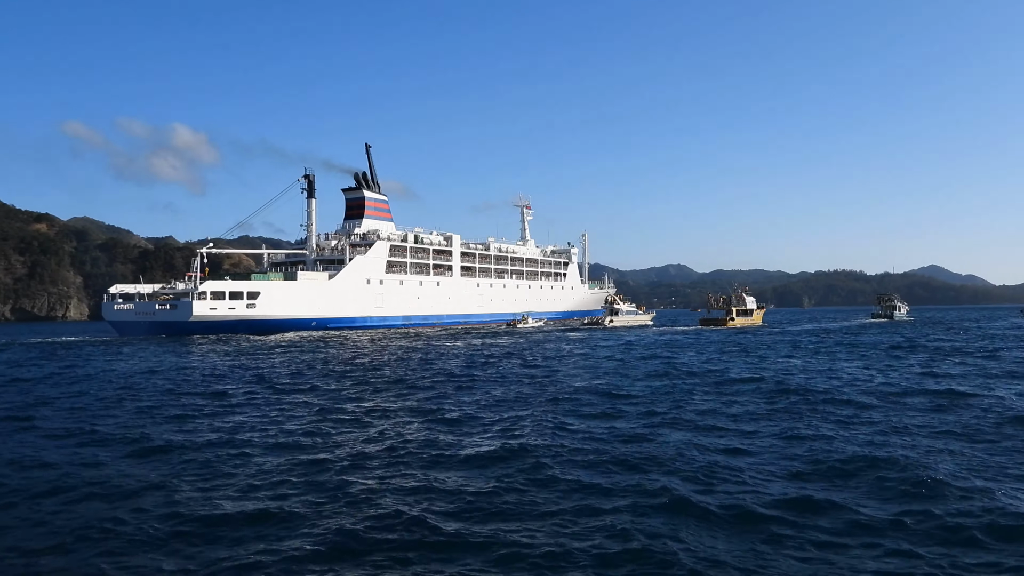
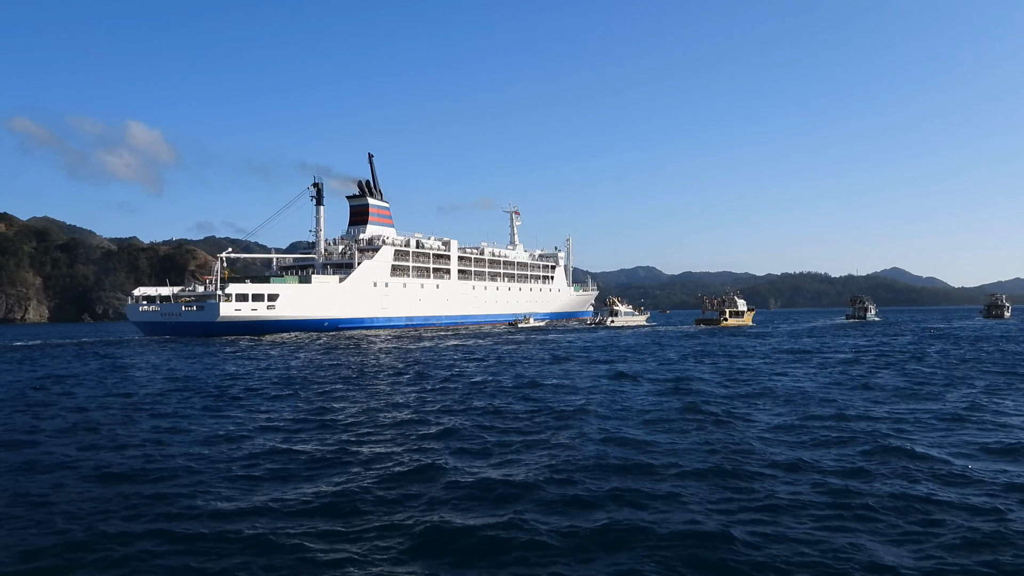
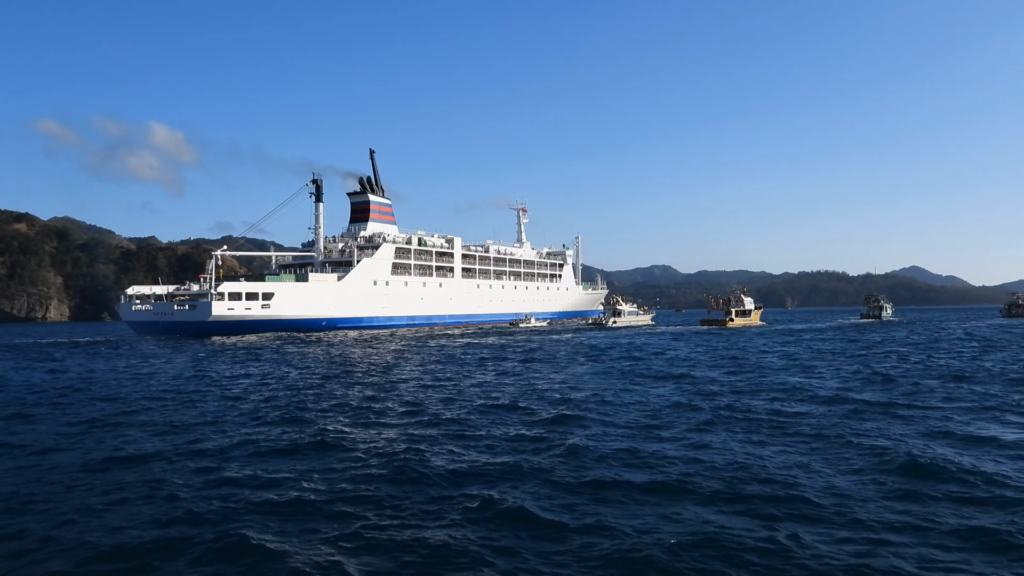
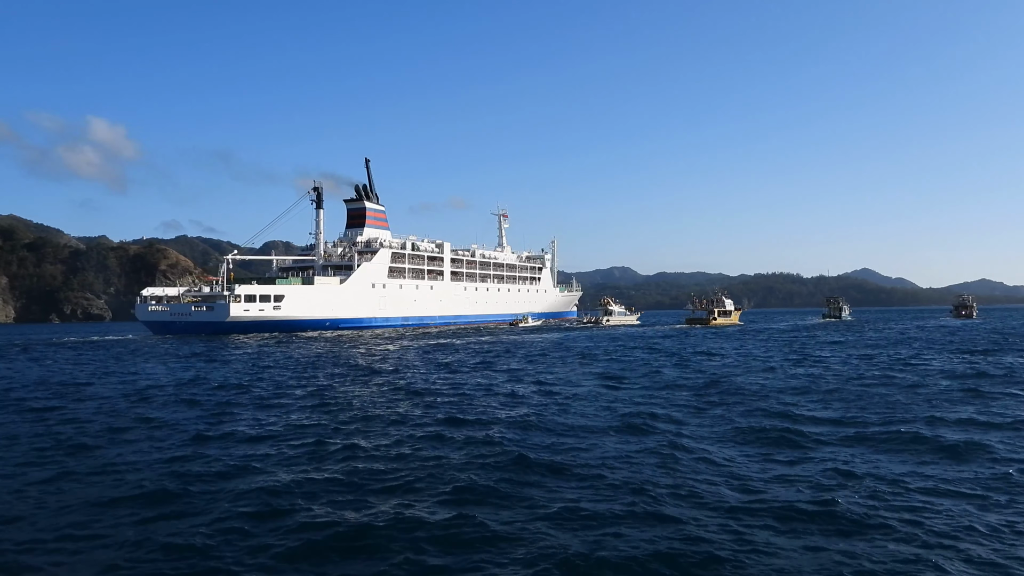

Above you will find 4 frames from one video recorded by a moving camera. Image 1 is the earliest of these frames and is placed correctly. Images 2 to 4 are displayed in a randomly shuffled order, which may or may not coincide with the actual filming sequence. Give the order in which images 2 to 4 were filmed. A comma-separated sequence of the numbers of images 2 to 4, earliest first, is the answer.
3, 2, 4
